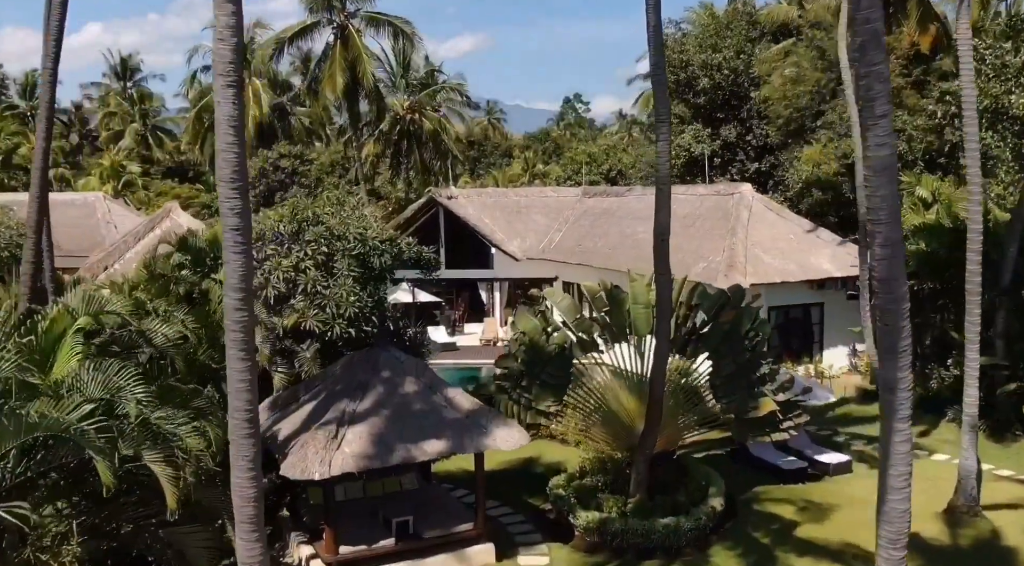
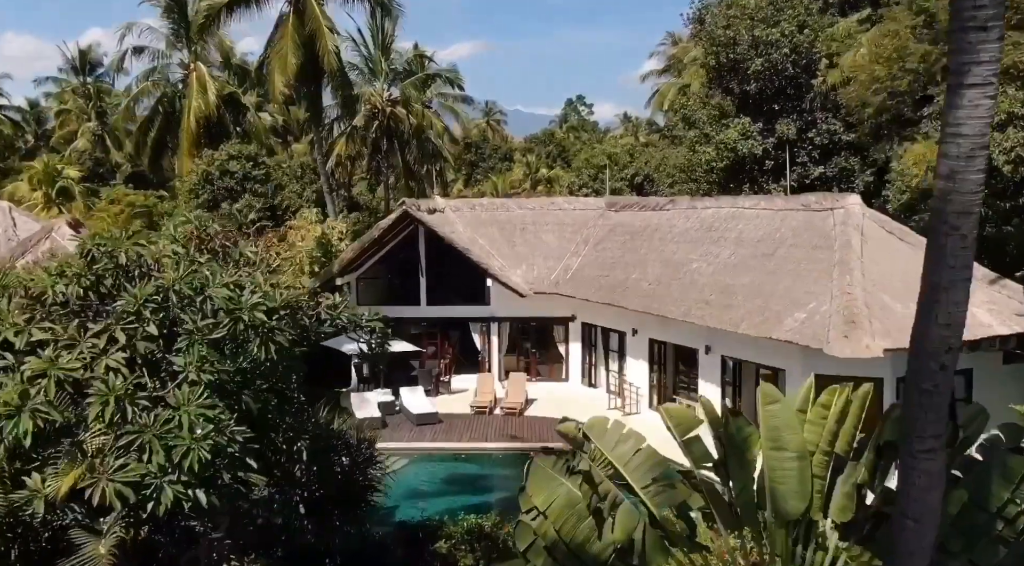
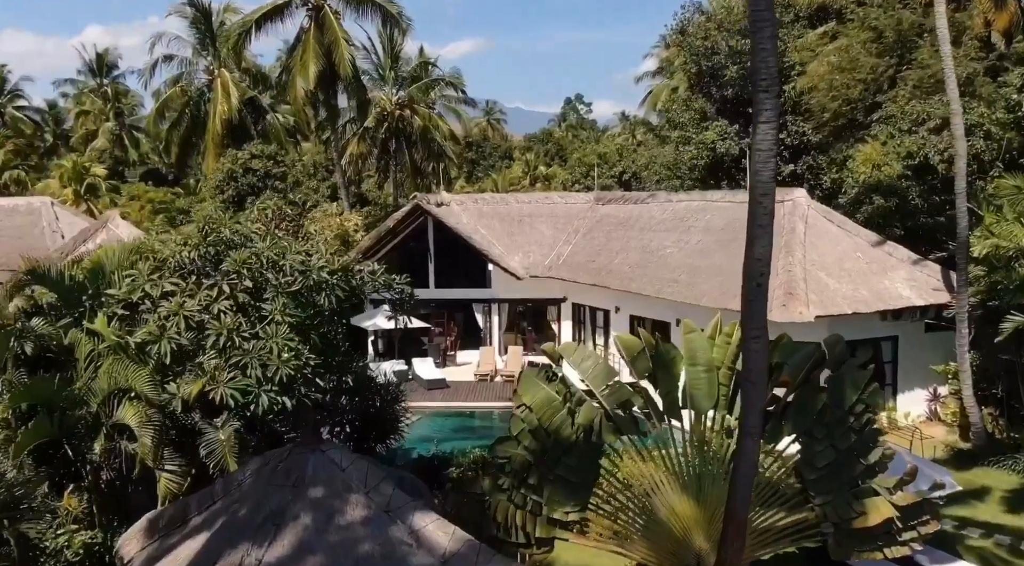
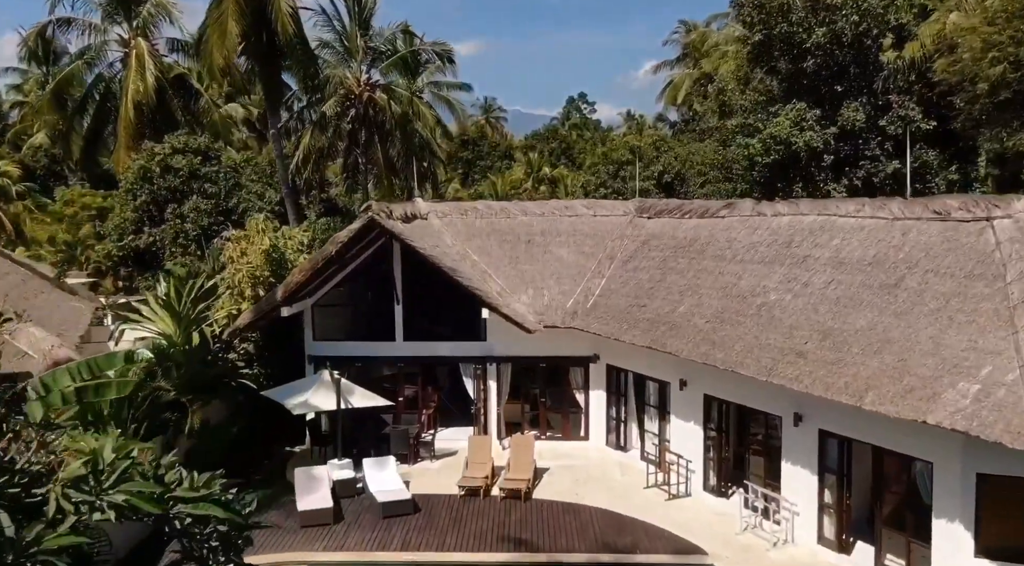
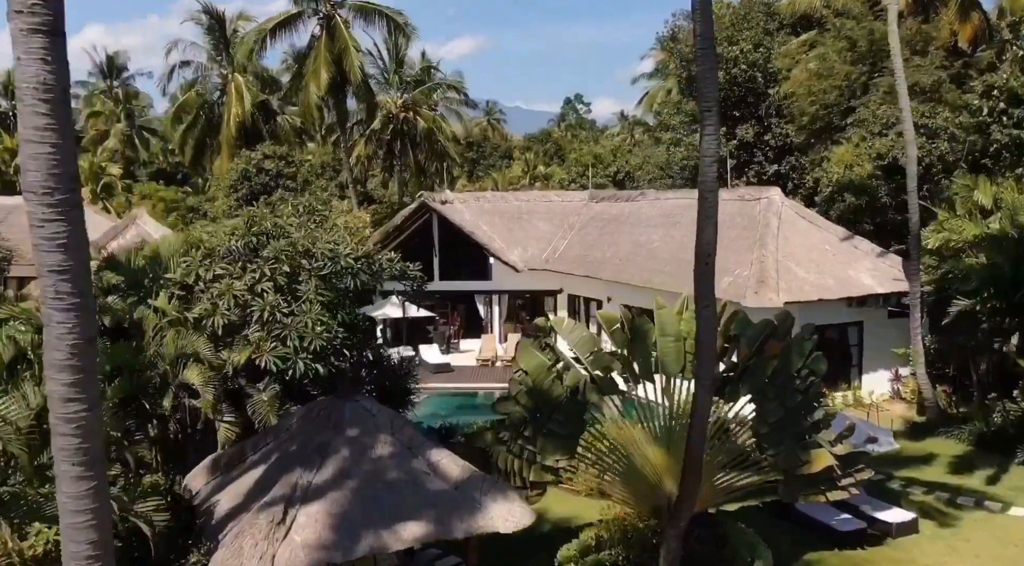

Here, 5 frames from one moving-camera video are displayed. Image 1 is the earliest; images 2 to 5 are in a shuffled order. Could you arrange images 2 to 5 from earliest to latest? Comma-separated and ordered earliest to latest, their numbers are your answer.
5, 3, 2, 4
